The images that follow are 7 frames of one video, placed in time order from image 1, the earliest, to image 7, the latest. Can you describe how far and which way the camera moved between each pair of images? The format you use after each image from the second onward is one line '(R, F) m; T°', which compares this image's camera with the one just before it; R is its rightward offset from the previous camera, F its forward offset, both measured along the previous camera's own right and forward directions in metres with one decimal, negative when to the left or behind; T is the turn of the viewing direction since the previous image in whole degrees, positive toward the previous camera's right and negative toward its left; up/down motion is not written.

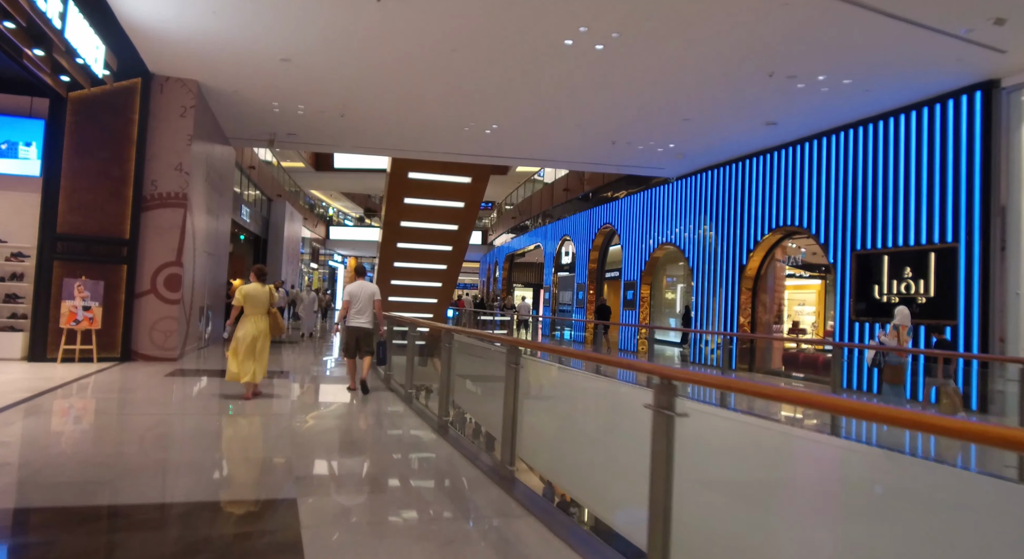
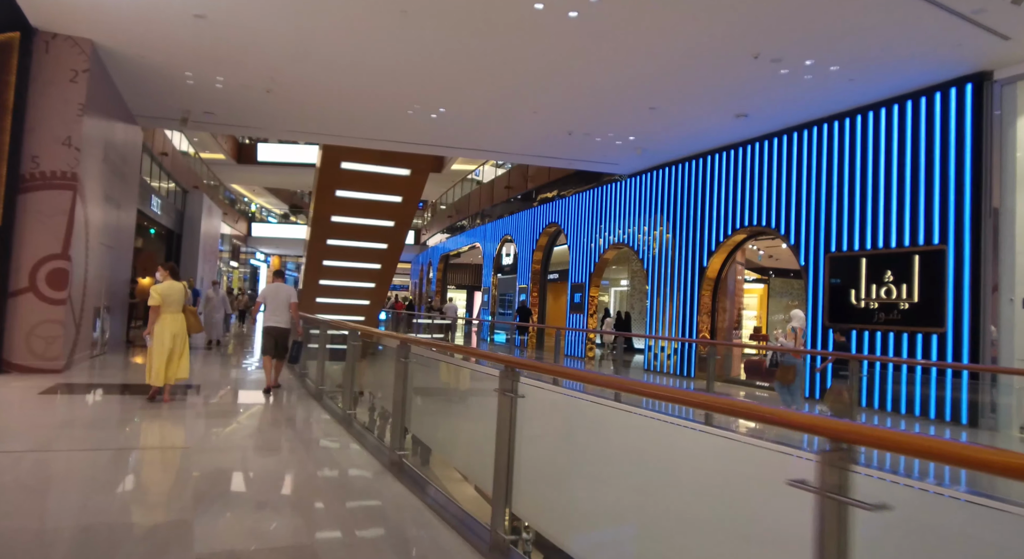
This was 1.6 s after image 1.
(-0.3, +0.9) m; +6°
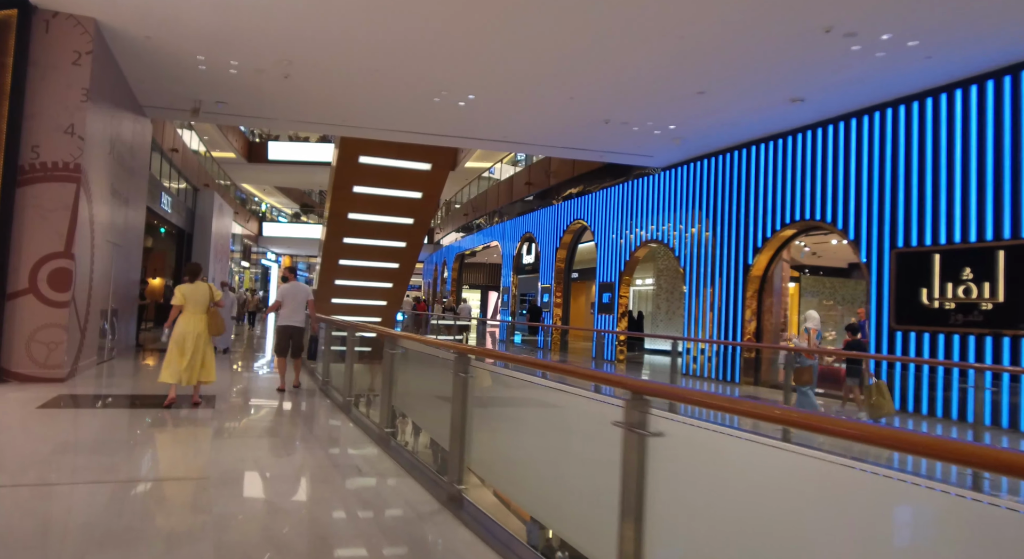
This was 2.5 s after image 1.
(-0.4, +0.7) m; -1°
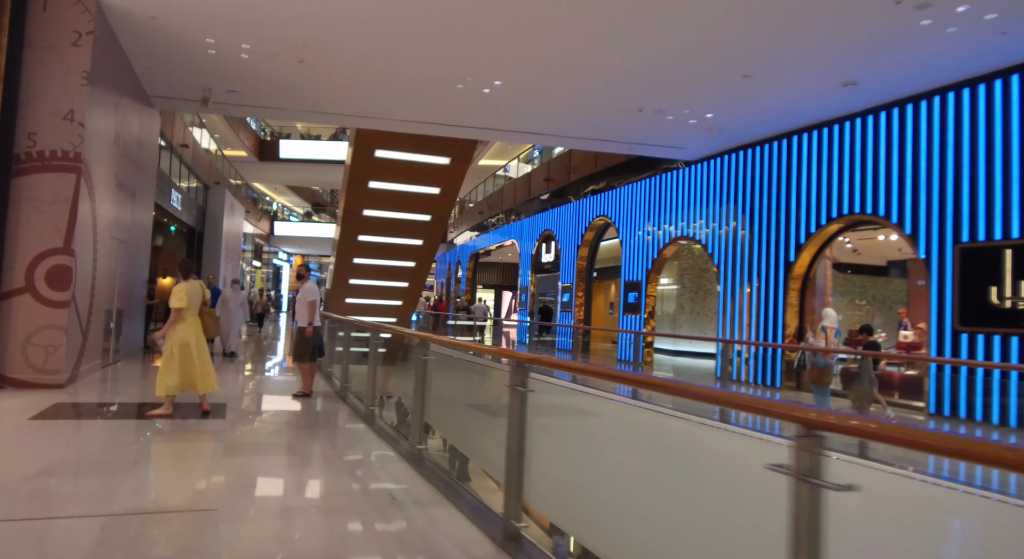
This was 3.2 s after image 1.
(-0.3, +0.6) m; -1°
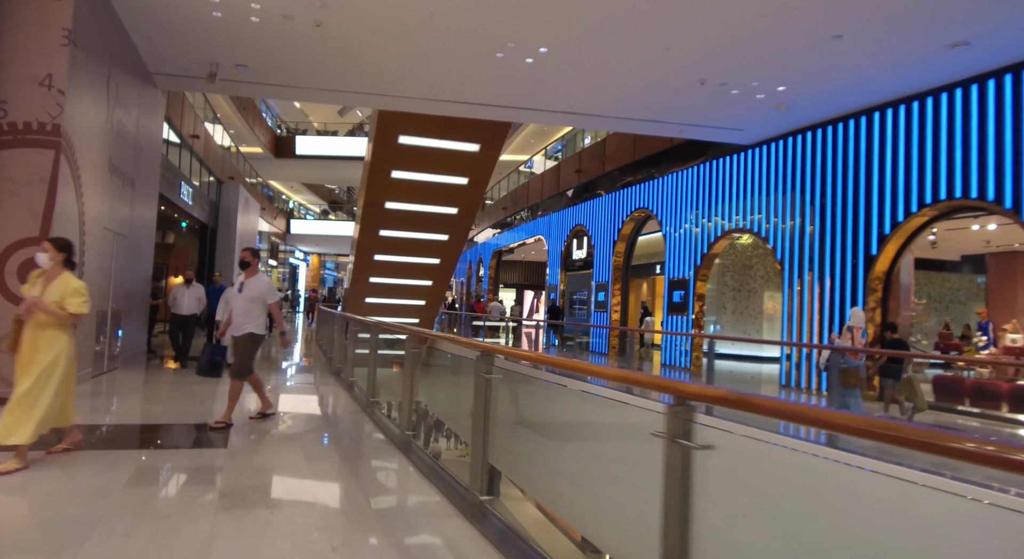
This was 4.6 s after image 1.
(-0.4, +1.1) m; -1°
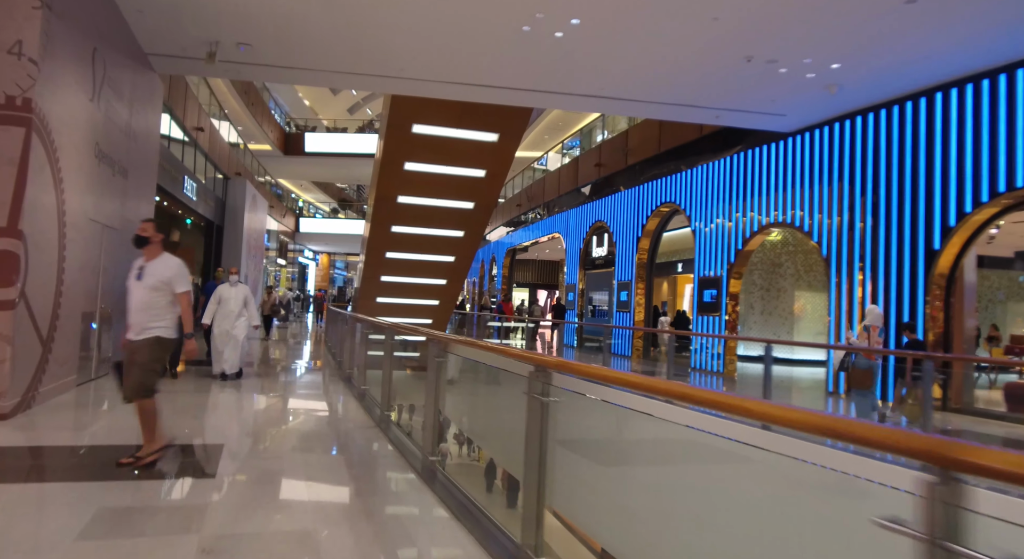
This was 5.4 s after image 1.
(-0.2, +0.7) m; -1°
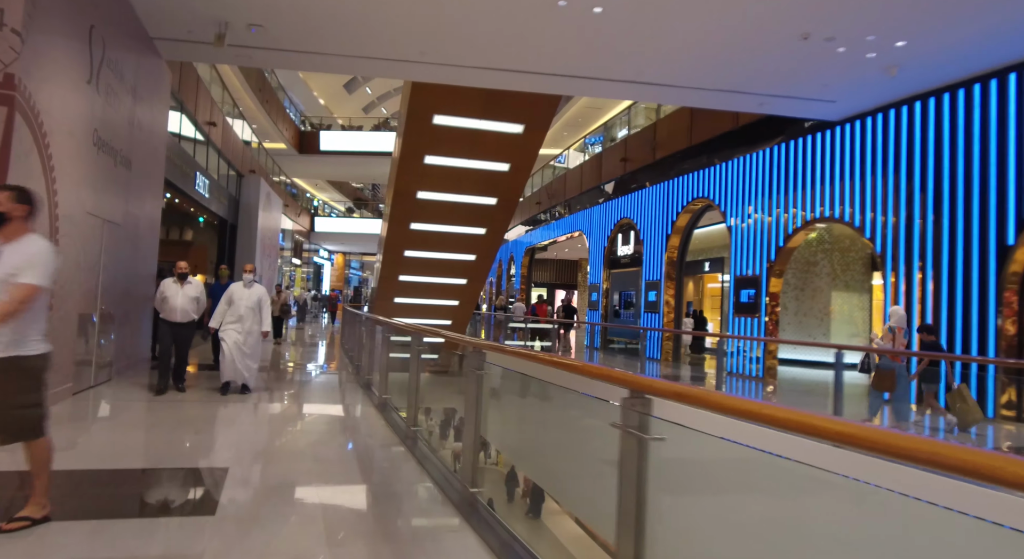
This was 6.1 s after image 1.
(-0.2, +0.6) m; -1°
